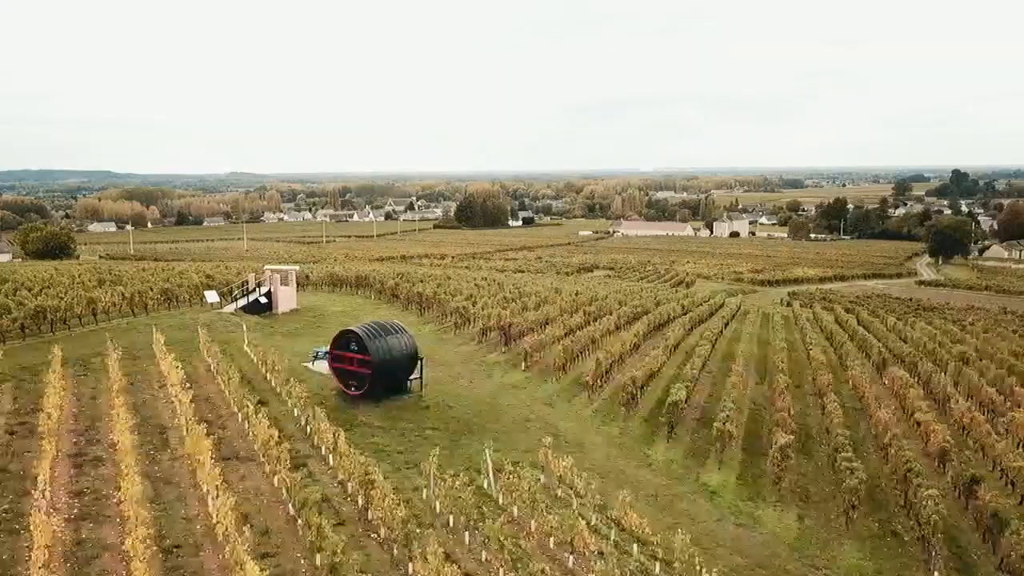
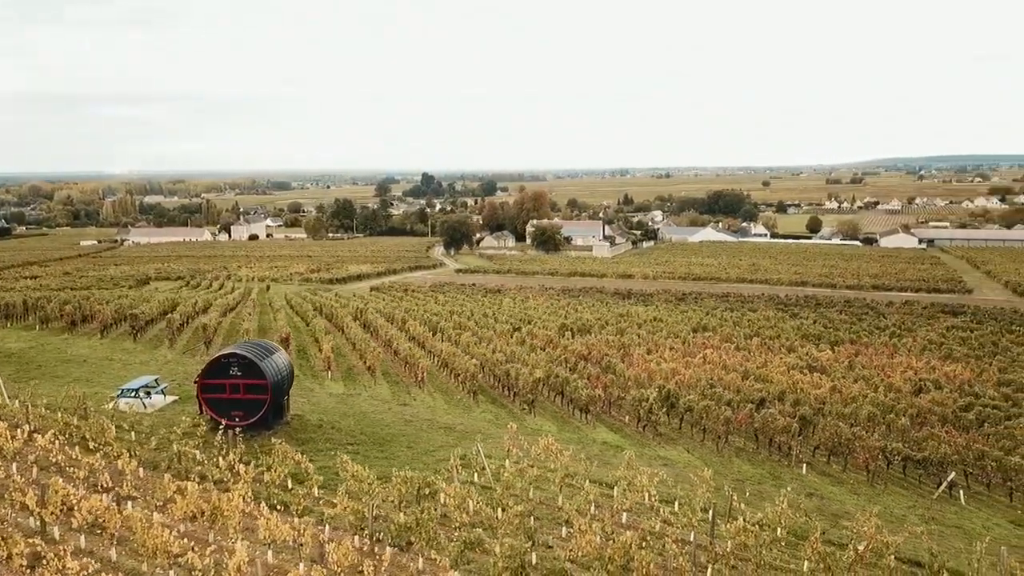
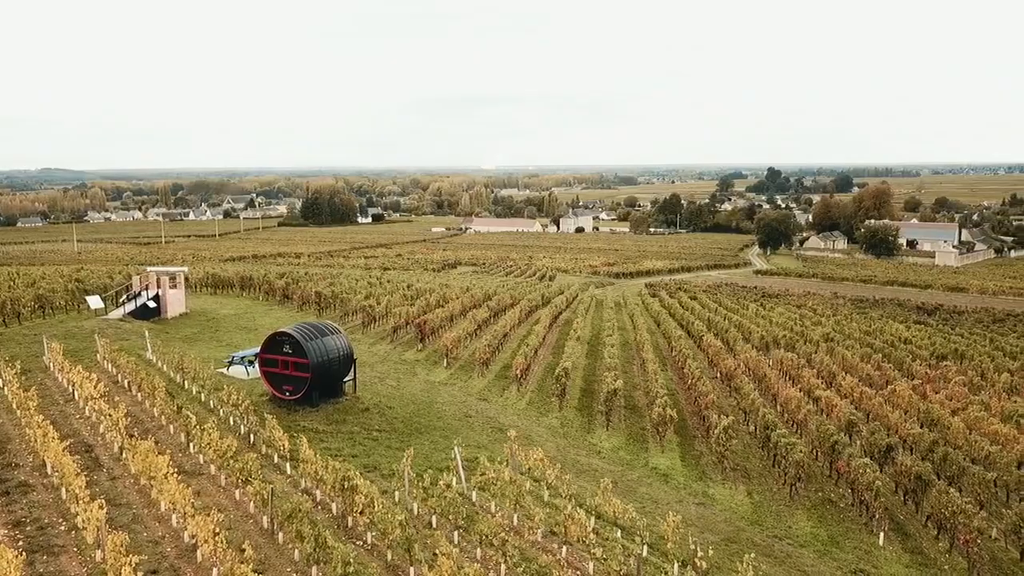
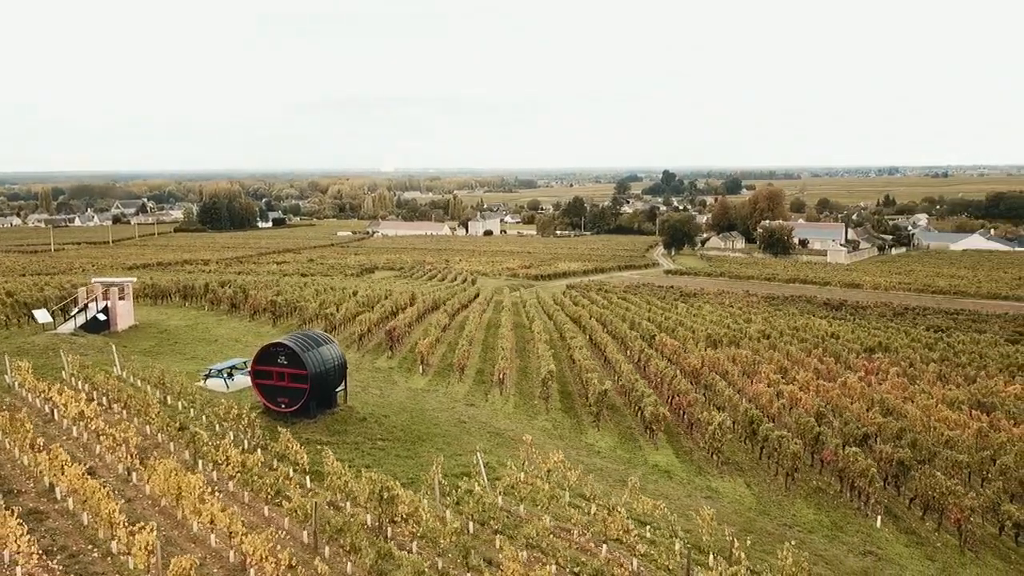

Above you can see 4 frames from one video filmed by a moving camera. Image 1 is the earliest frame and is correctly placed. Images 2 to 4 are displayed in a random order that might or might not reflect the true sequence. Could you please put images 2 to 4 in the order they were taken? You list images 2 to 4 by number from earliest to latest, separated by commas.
3, 4, 2
